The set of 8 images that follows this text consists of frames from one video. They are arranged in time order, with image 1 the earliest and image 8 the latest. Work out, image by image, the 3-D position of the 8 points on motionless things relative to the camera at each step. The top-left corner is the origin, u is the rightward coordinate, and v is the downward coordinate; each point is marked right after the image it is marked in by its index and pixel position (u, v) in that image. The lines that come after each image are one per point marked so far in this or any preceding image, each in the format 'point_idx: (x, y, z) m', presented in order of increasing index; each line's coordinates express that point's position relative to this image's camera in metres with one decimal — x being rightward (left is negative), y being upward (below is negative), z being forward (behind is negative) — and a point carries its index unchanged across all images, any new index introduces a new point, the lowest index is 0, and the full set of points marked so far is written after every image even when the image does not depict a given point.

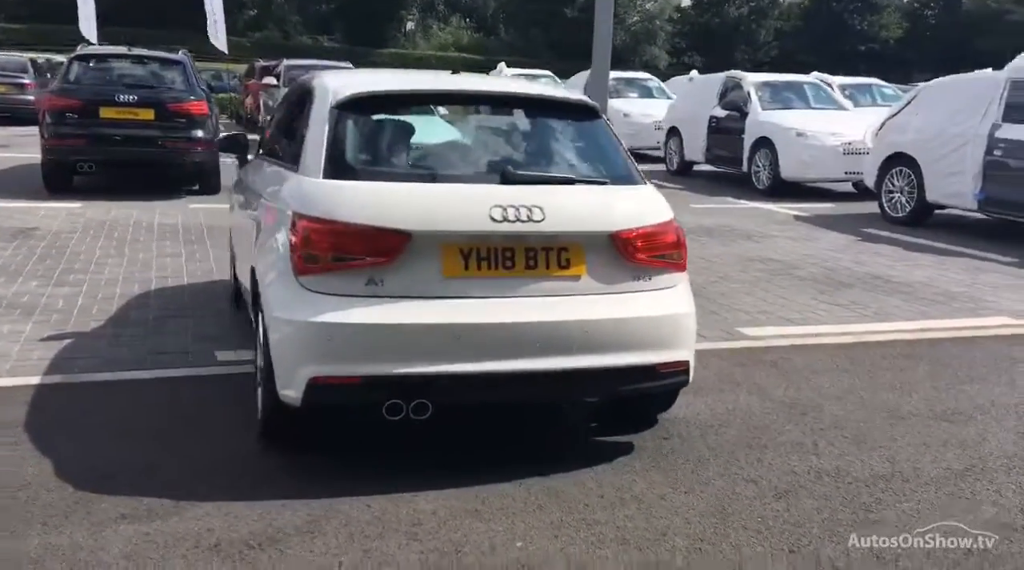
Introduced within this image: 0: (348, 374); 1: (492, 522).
0: (-0.6, -0.3, +3.8) m
1: (-0.1, -0.8, +3.5) m
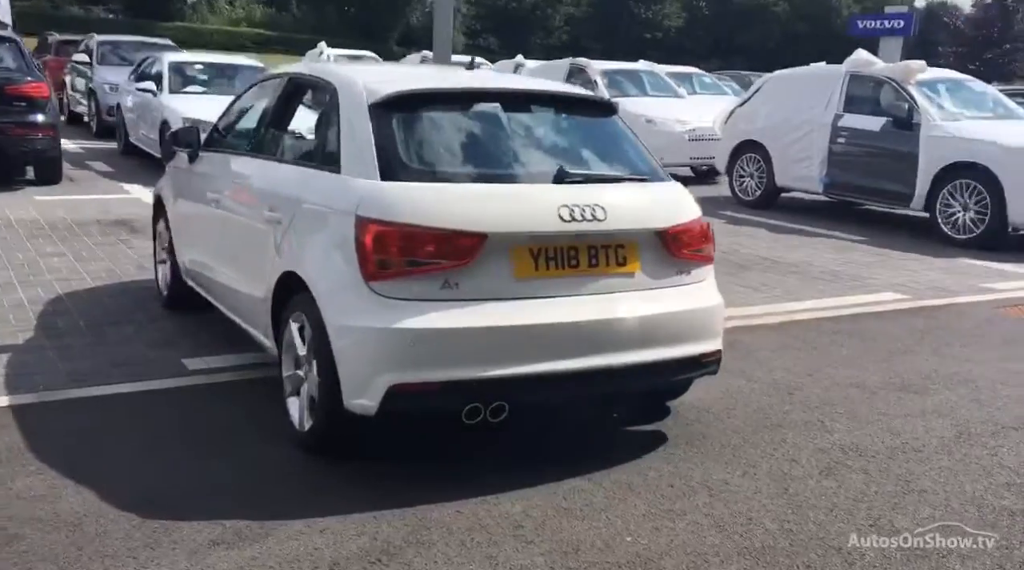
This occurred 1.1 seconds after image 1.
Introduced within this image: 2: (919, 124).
0: (-0.3, -0.4, +3.7) m
1: (+0.3, -0.8, +3.6) m
2: (+4.5, +1.8, +11.0) m
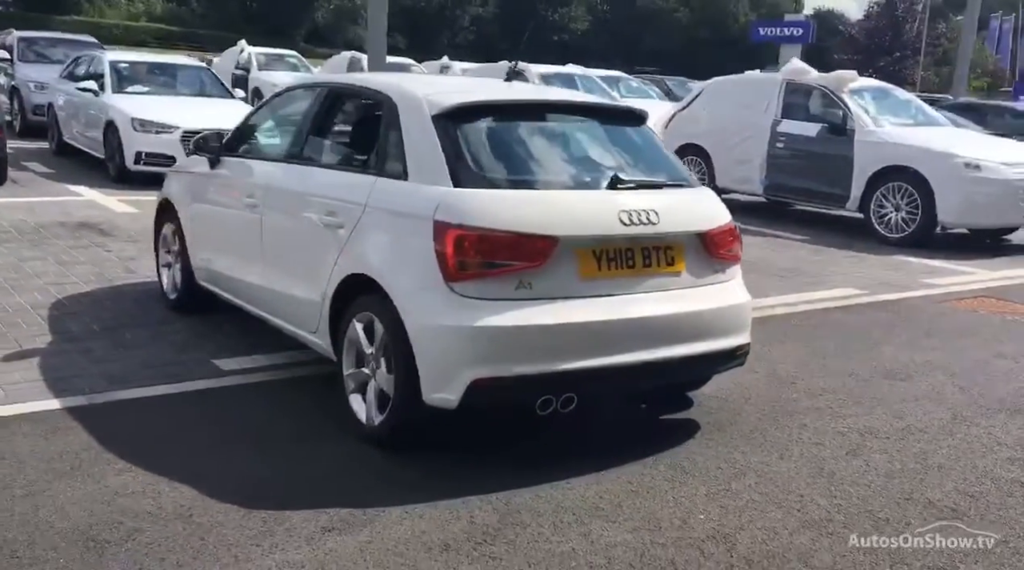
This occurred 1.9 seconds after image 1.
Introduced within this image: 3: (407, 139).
0: (0.0, -0.4, +4.0) m
1: (+0.6, -0.8, +3.9) m
2: (+4.0, +1.8, +11.7) m
3: (-0.5, +0.6, +4.5) m
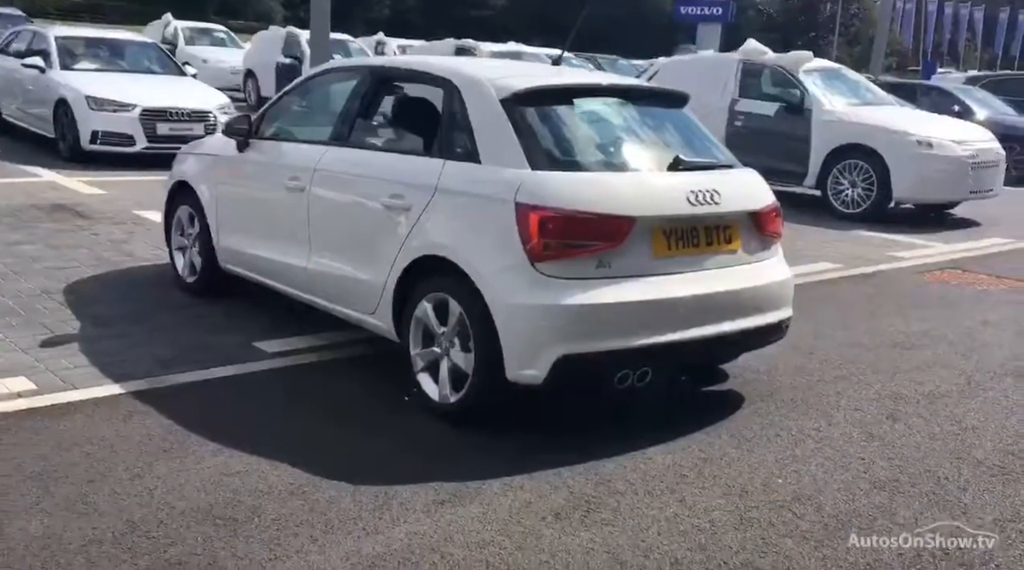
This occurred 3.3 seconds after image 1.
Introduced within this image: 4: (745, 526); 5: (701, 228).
0: (+0.3, -0.3, +4.2) m
1: (+0.9, -0.7, +4.2) m
2: (+3.6, +2.1, +12.2) m
3: (-0.2, +0.7, +4.6) m
4: (+0.8, -0.9, +3.6) m
5: (+0.8, +0.3, +4.5) m
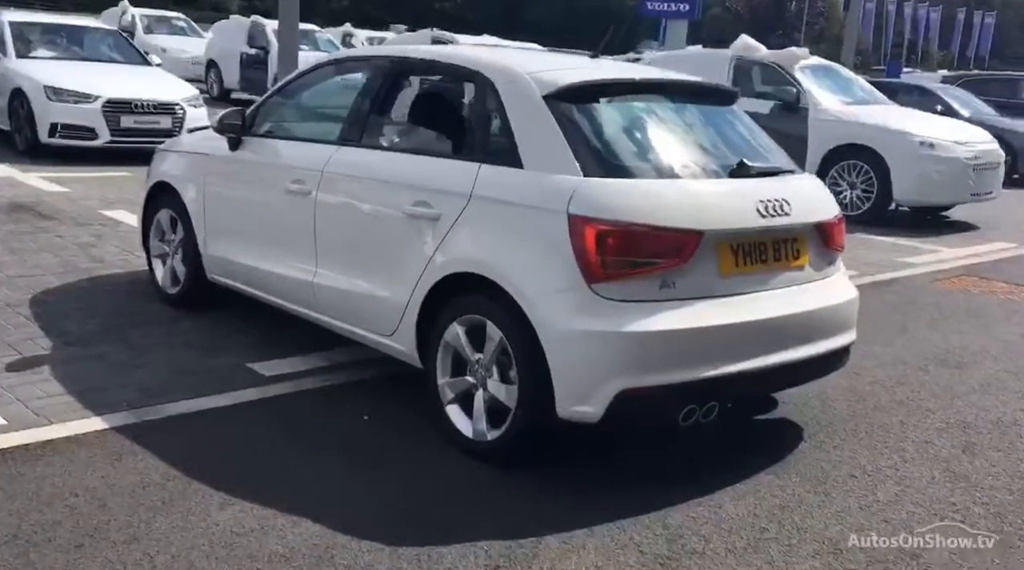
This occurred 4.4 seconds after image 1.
0: (+0.5, -0.4, +3.6) m
1: (+1.1, -0.8, +3.7) m
2: (+3.5, +2.1, +11.8) m
3: (0.0, +0.7, +4.0) m
4: (+1.1, -1.0, +3.1) m
5: (+1.0, +0.2, +4.0) m
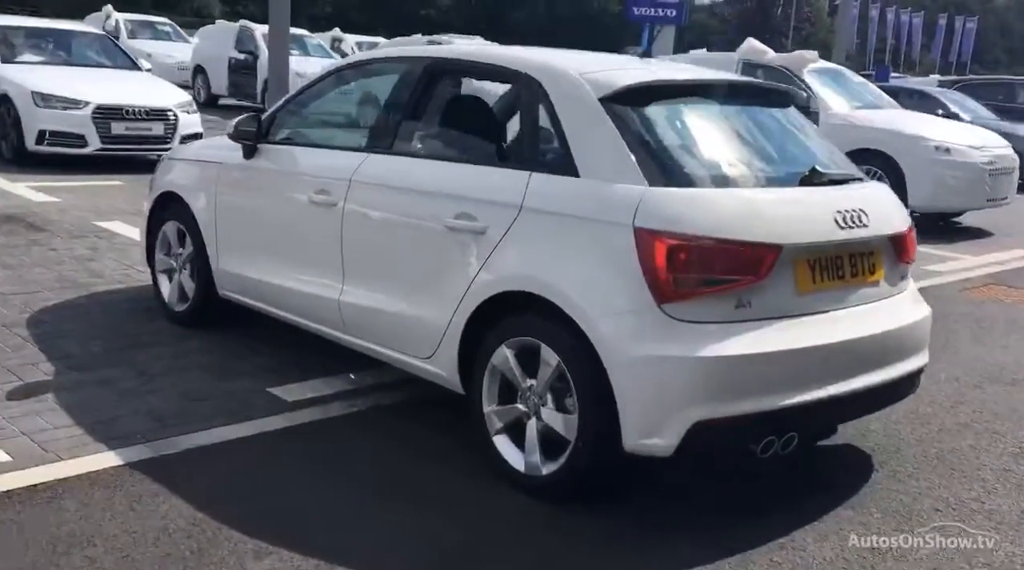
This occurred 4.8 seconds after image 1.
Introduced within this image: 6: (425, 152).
0: (+0.7, -0.4, +3.3) m
1: (+1.3, -0.9, +3.4) m
2: (+3.5, +2.0, +11.5) m
3: (+0.2, +0.6, +3.7) m
4: (+1.3, -1.0, +2.8) m
5: (+1.2, +0.1, +3.7) m
6: (-0.4, +0.5, +4.2) m
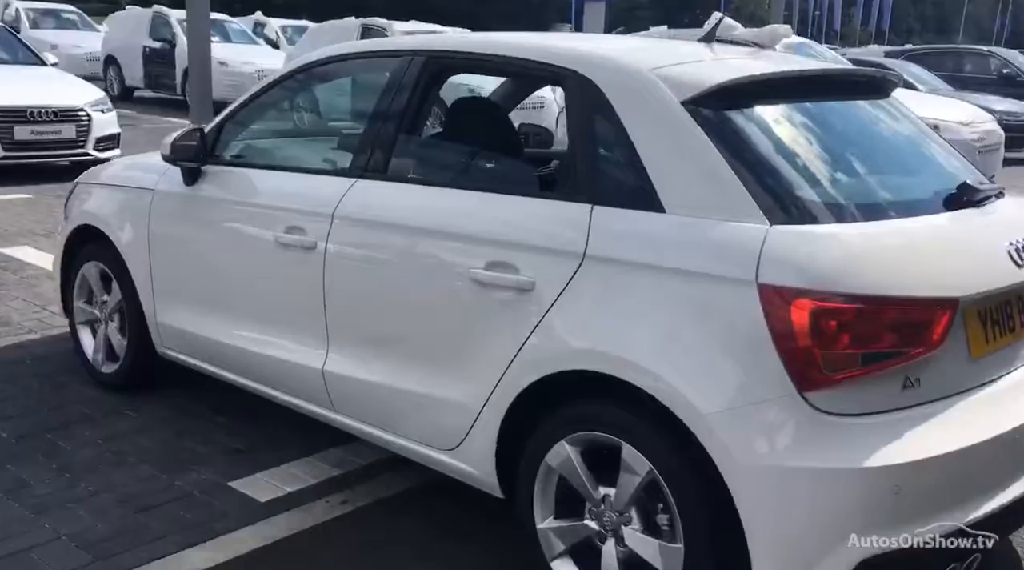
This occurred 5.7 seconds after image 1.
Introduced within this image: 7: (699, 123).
0: (+0.9, -0.6, +2.4) m
1: (+1.5, -1.0, +2.5) m
2: (+3.0, +2.1, +10.7) m
3: (+0.3, +0.4, +2.7) m
4: (+1.5, -1.2, +1.9) m
5: (+1.4, 0.0, +2.8) m
6: (-0.2, +0.3, +3.2) m
7: (+0.5, +0.4, +2.7) m
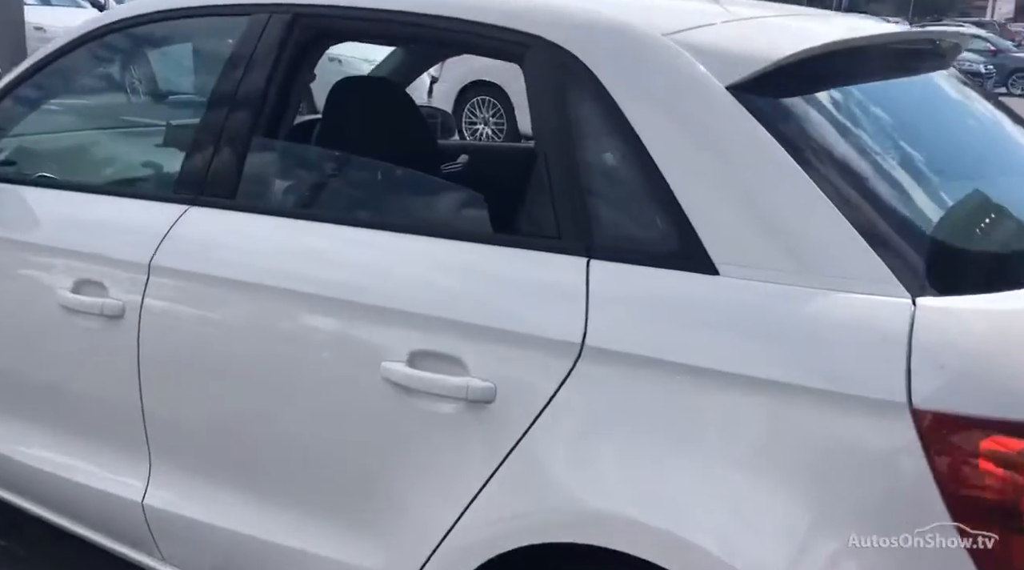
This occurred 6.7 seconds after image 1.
0: (+0.9, -0.8, +1.4) m
1: (+1.5, -1.2, +1.6) m
2: (+1.8, +2.2, +9.9) m
3: (+0.2, +0.2, +1.7) m
4: (+1.6, -1.3, +1.1) m
5: (+1.3, -0.2, +1.8) m
6: (-0.4, +0.2, +2.0) m
7: (+0.4, +0.3, +1.6) m
